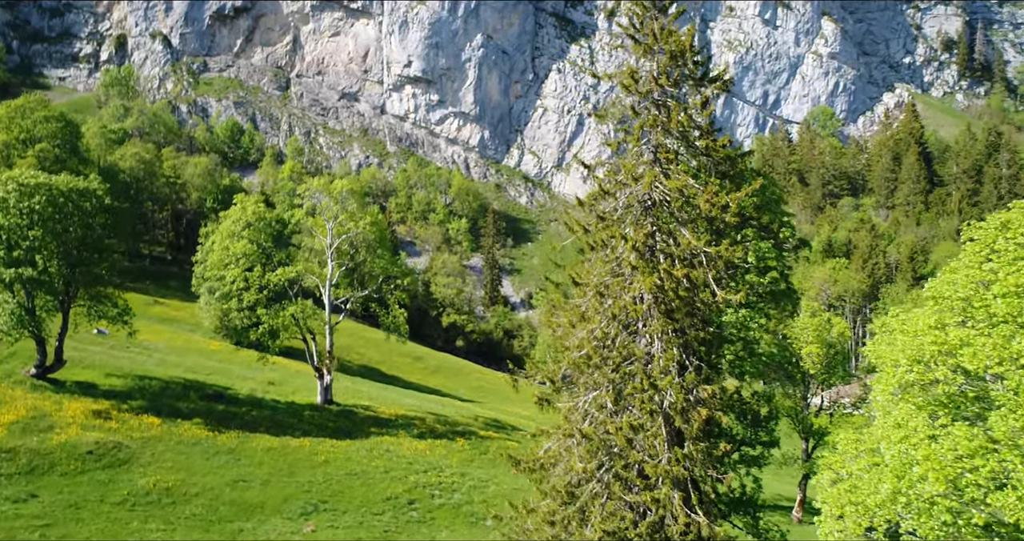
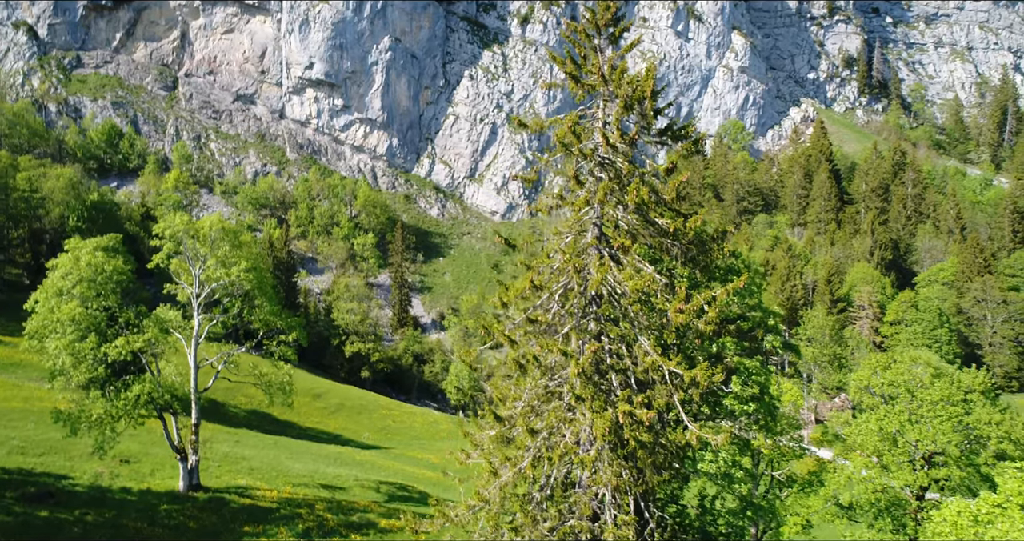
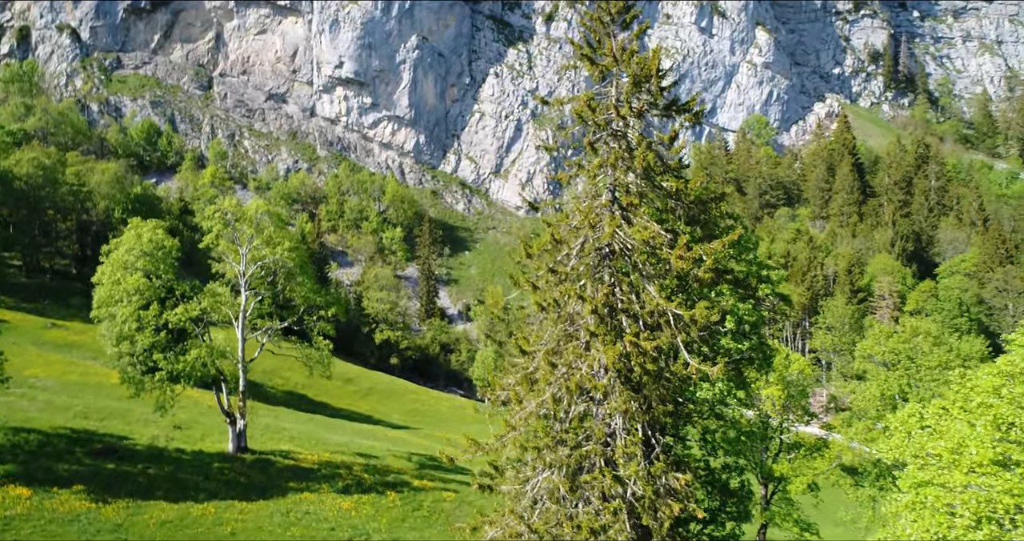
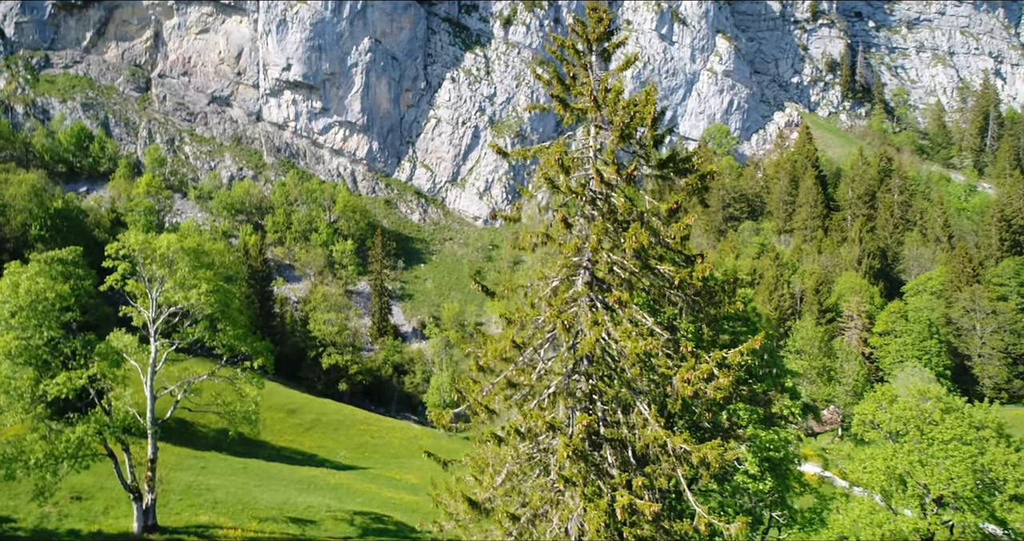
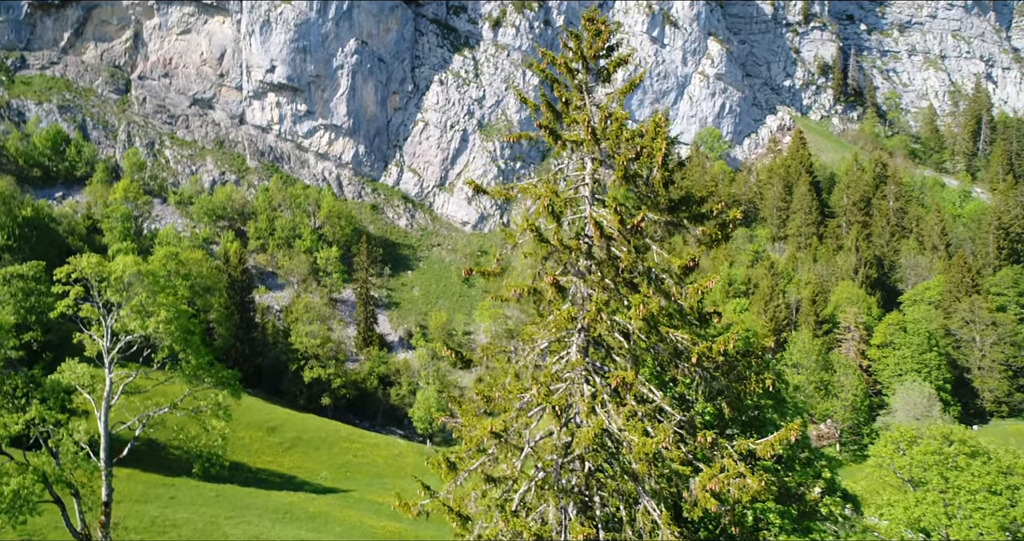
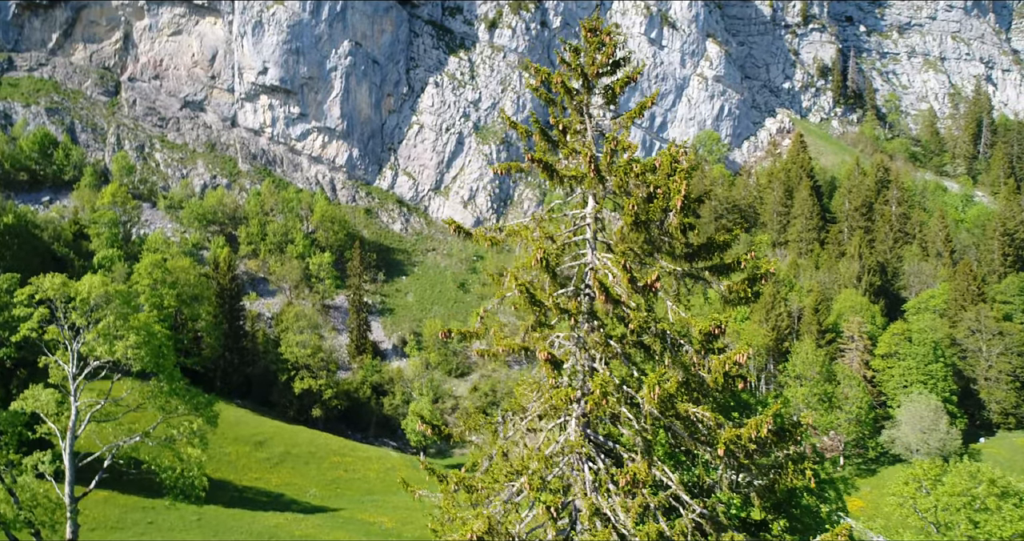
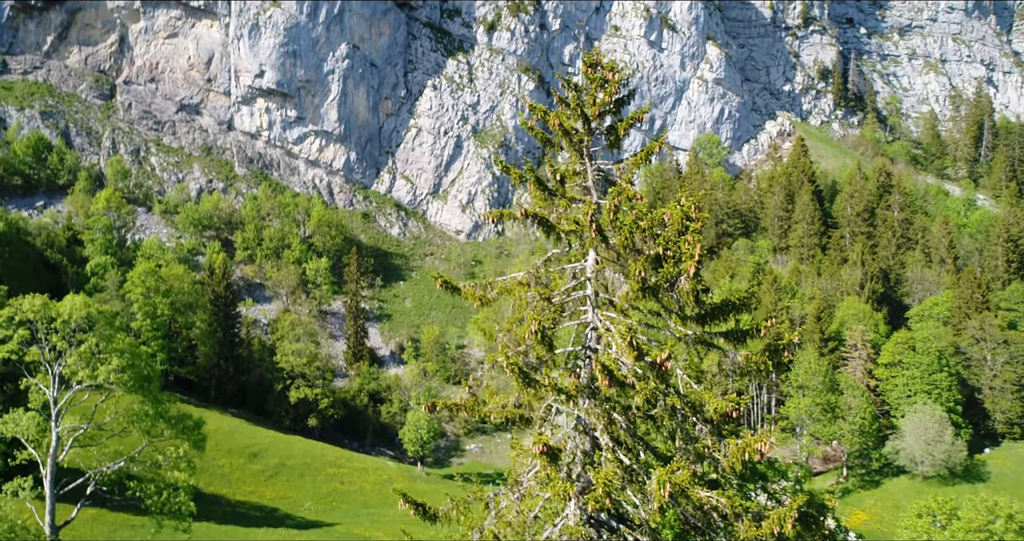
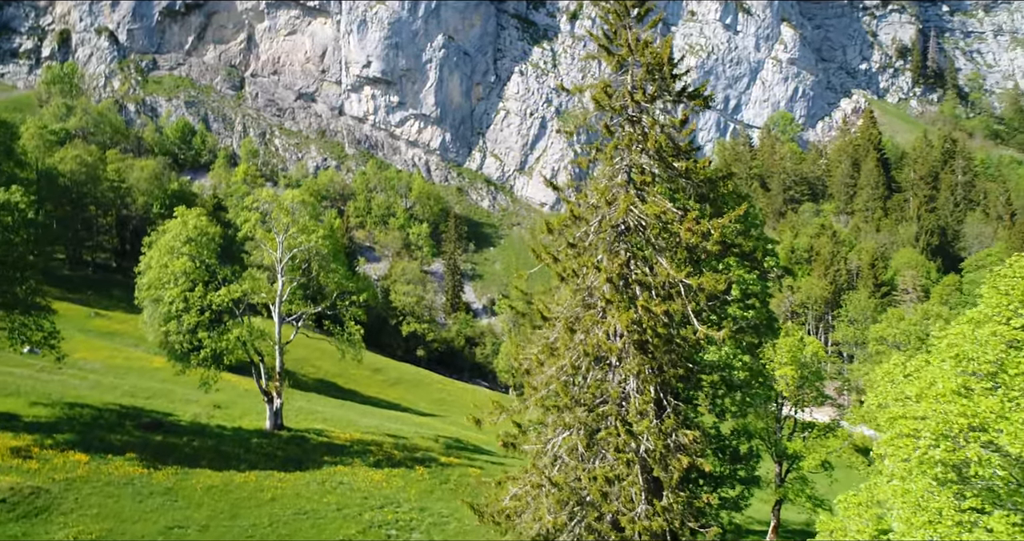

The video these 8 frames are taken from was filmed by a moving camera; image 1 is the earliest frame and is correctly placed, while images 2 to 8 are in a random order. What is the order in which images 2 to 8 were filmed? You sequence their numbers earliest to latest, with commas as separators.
8, 3, 2, 4, 5, 6, 7
